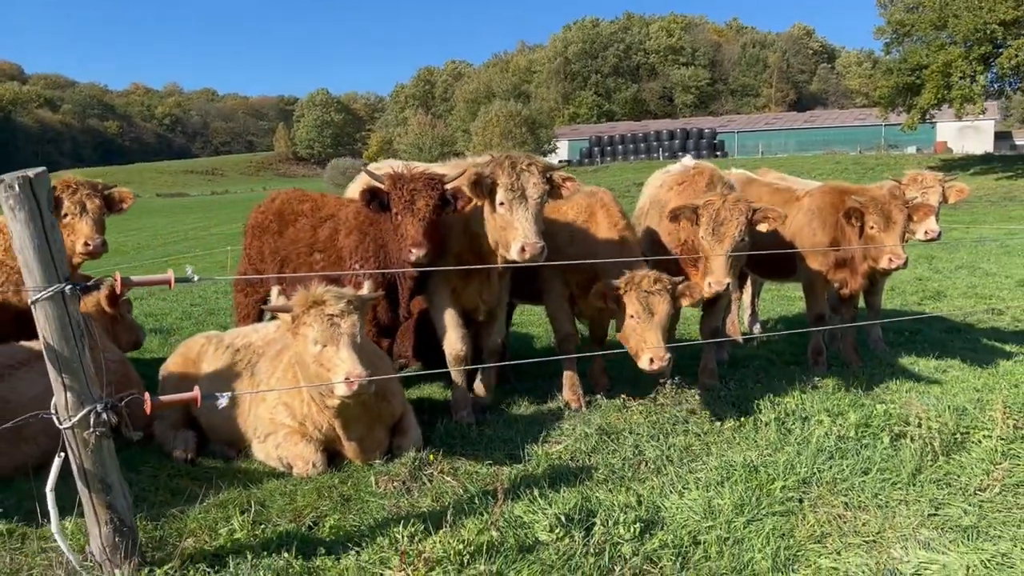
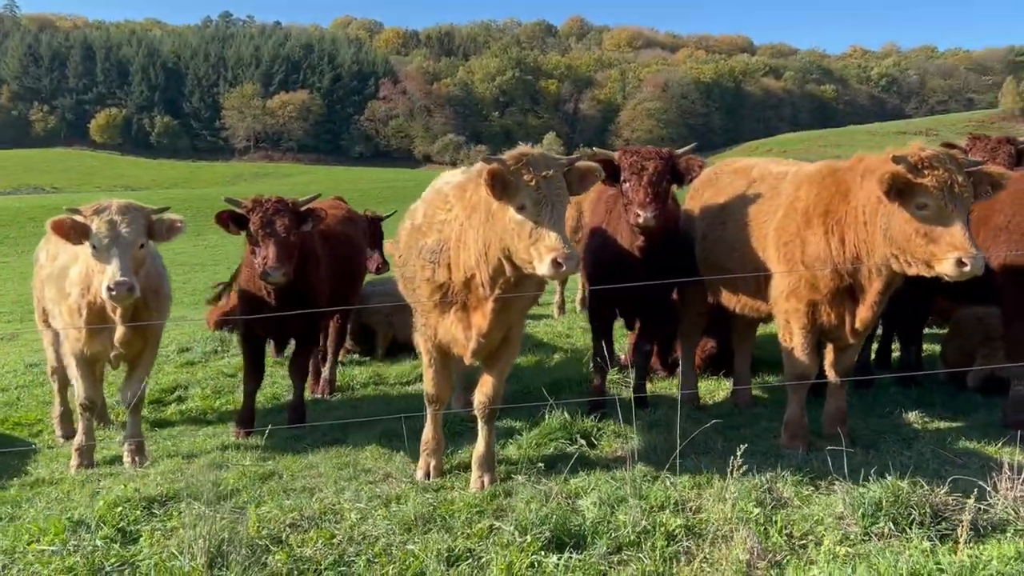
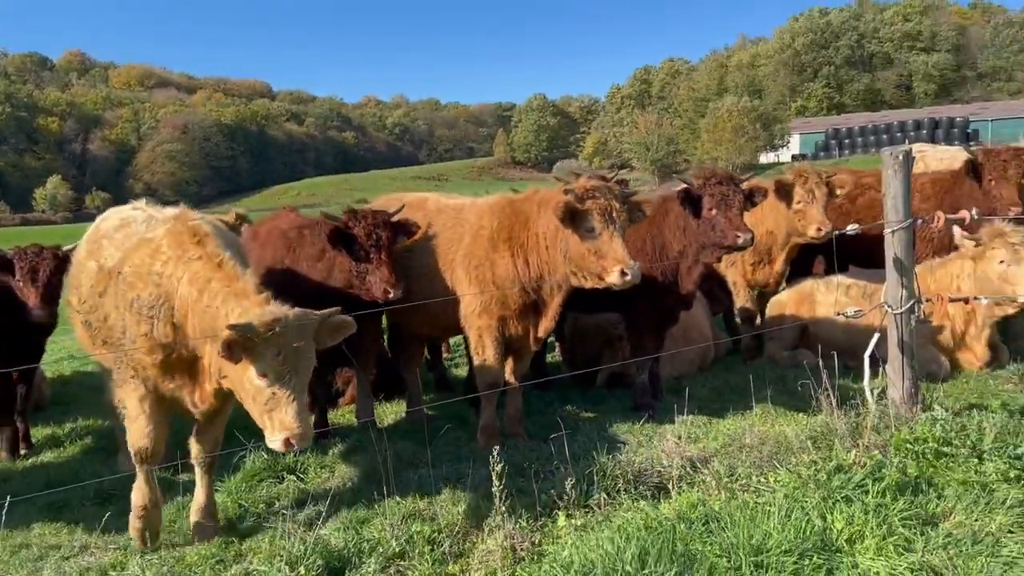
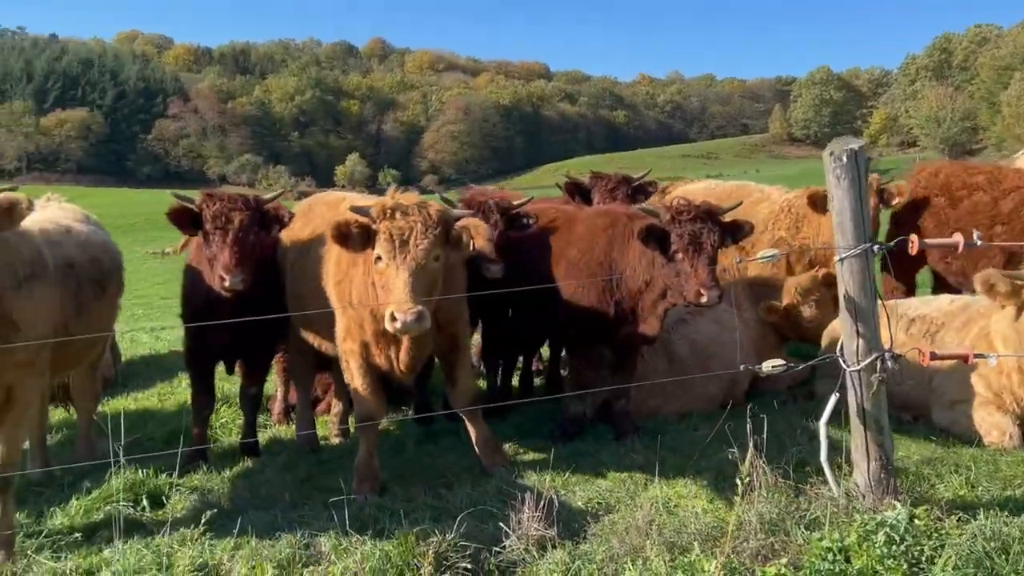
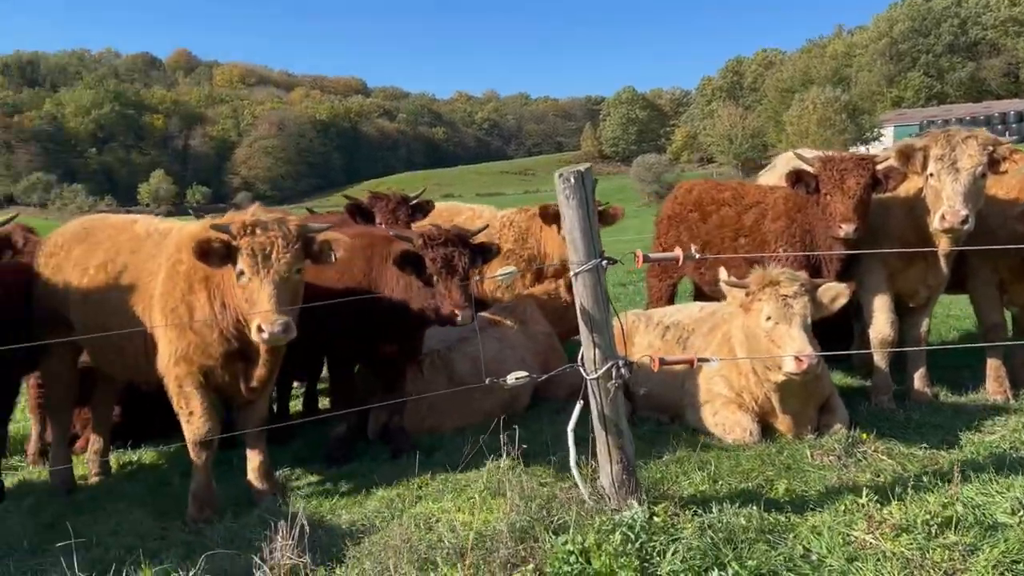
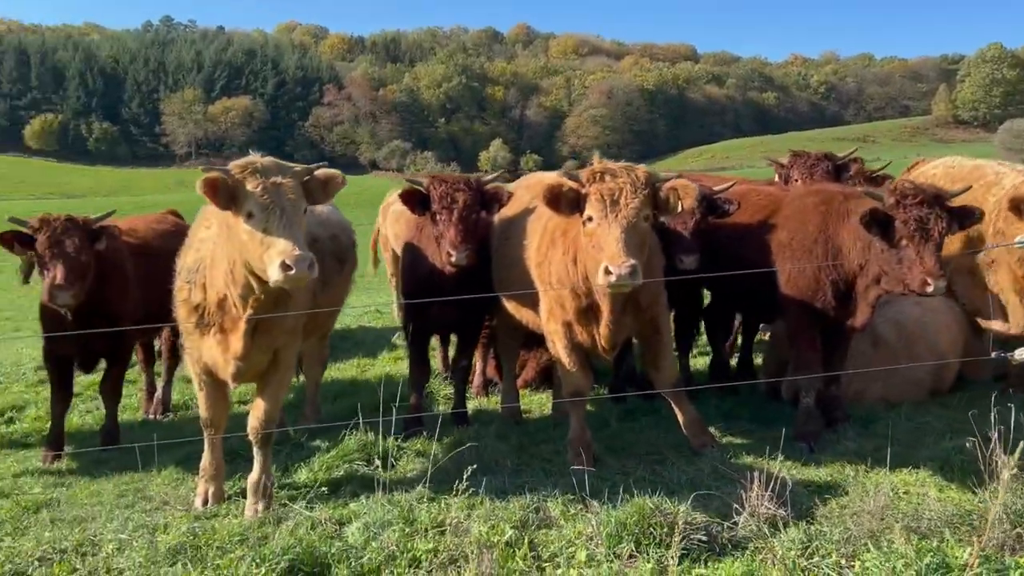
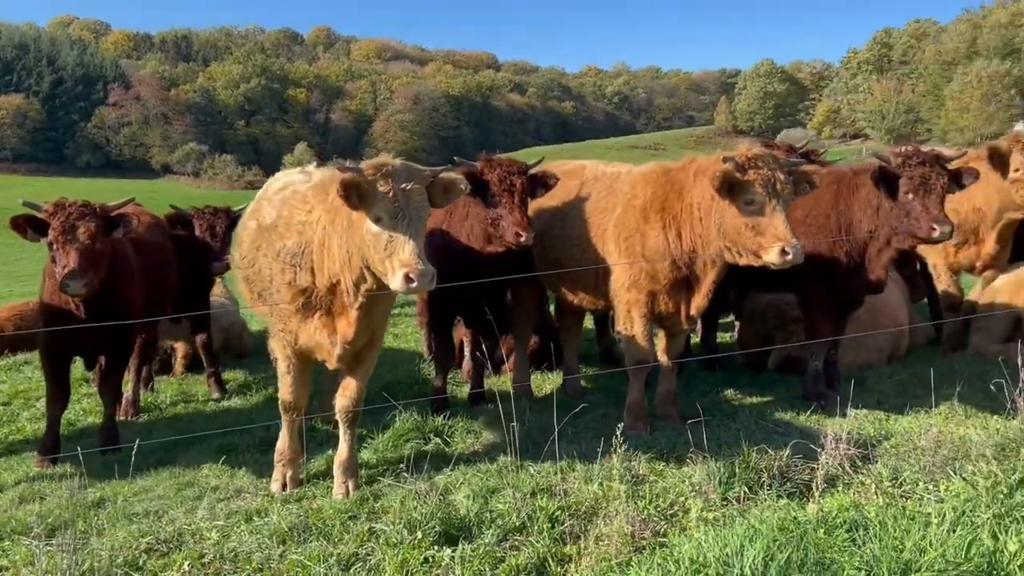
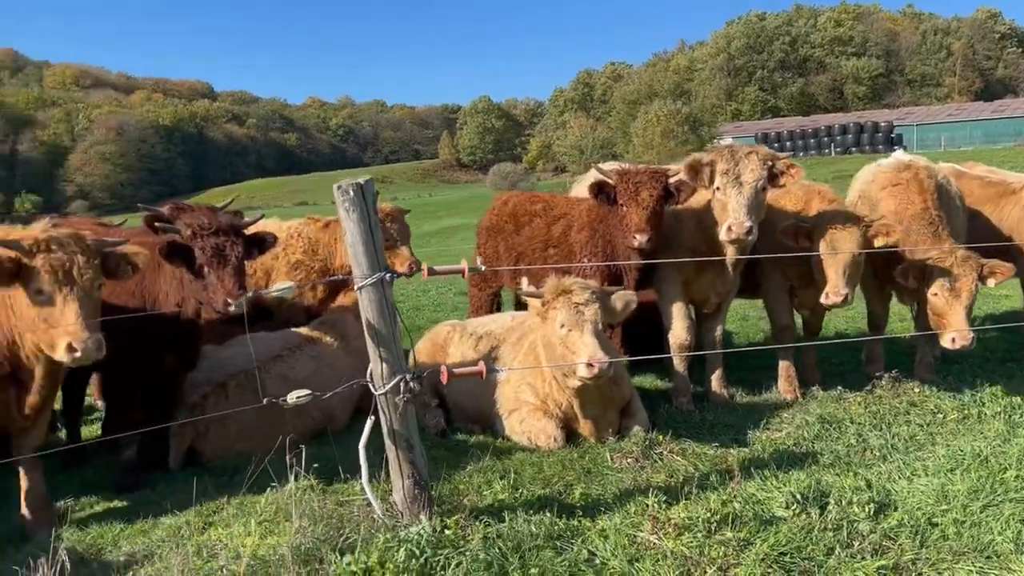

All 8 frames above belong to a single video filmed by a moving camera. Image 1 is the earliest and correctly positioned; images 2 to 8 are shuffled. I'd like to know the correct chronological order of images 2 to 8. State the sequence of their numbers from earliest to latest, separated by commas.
8, 5, 4, 6, 2, 7, 3
